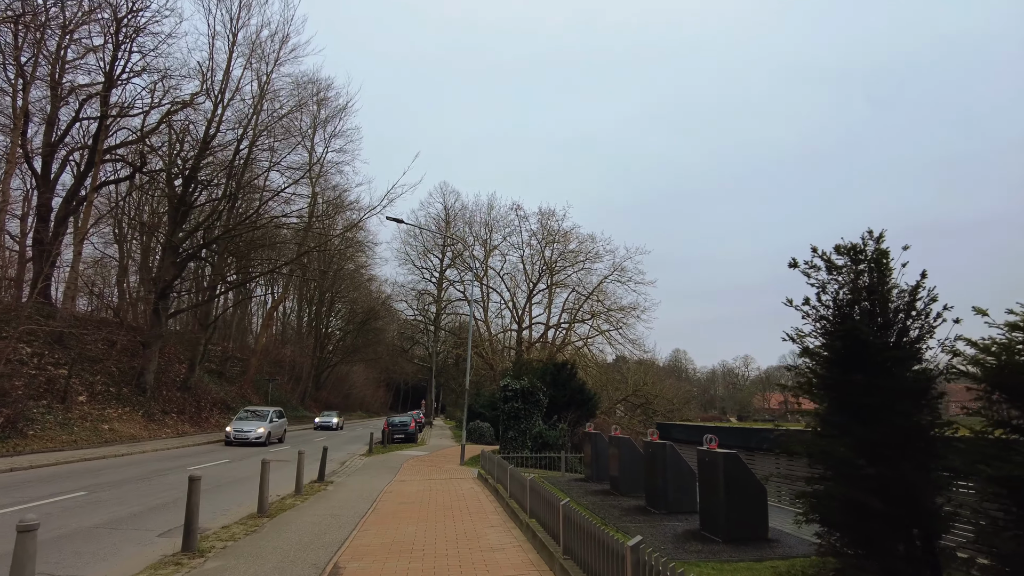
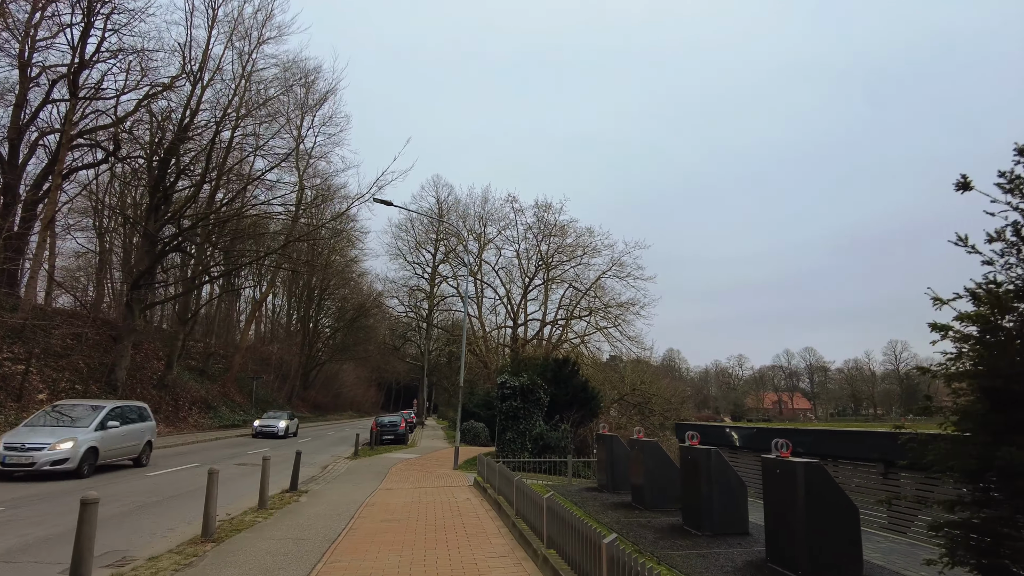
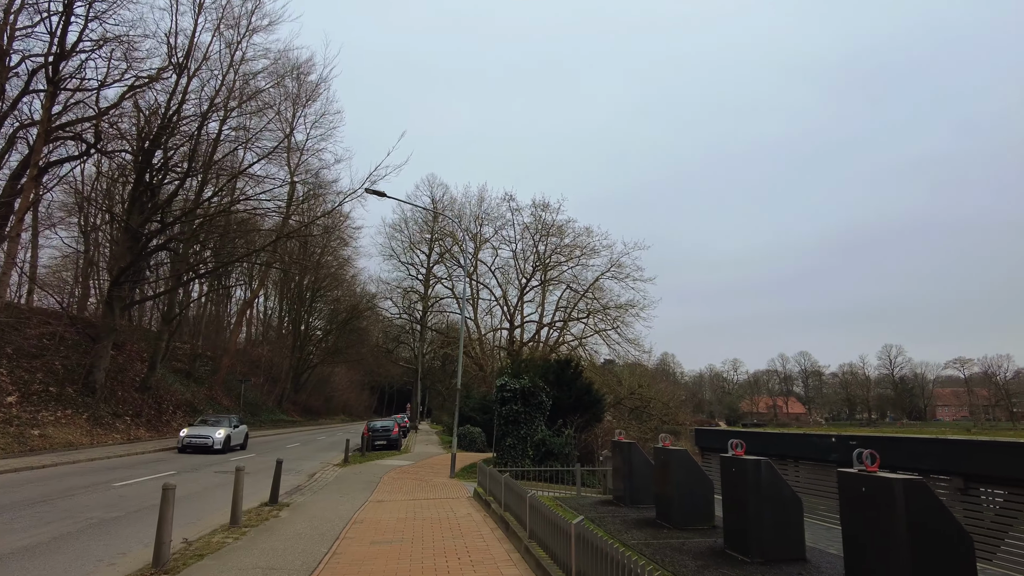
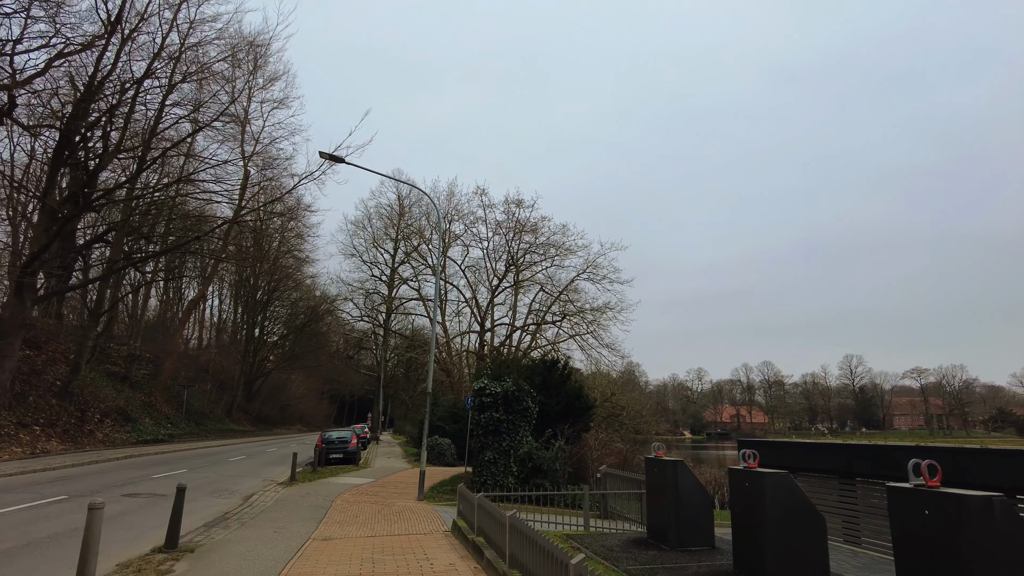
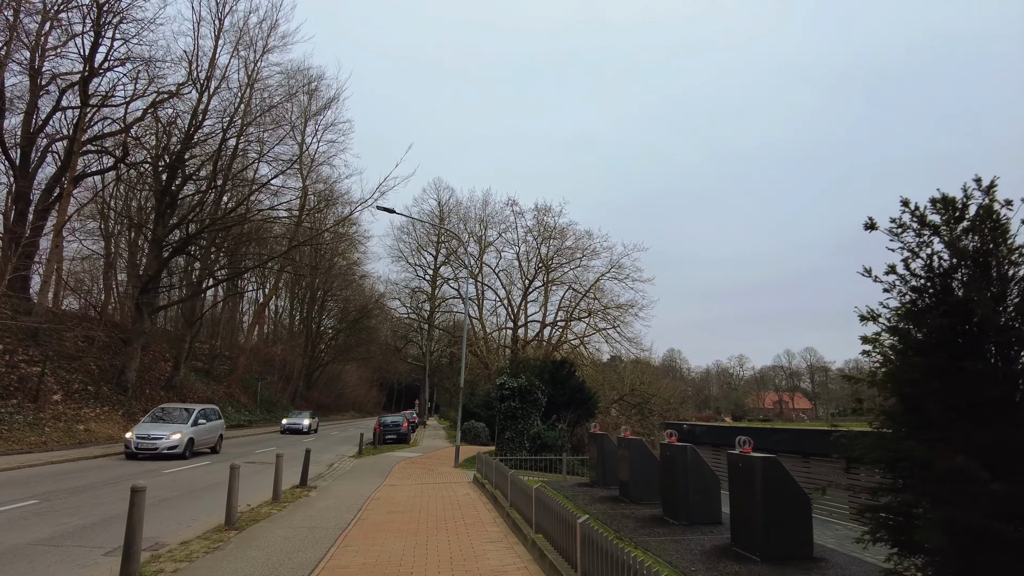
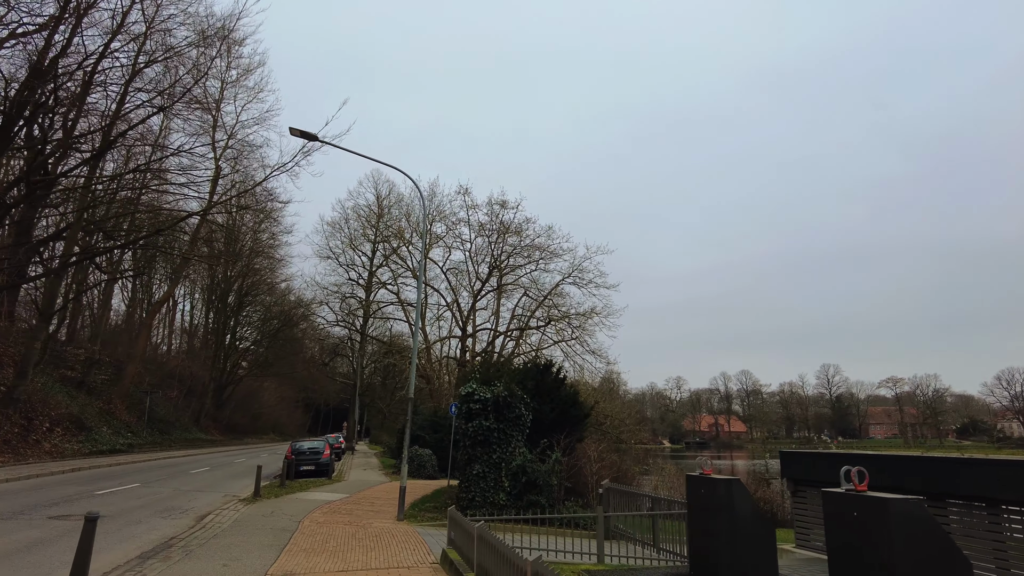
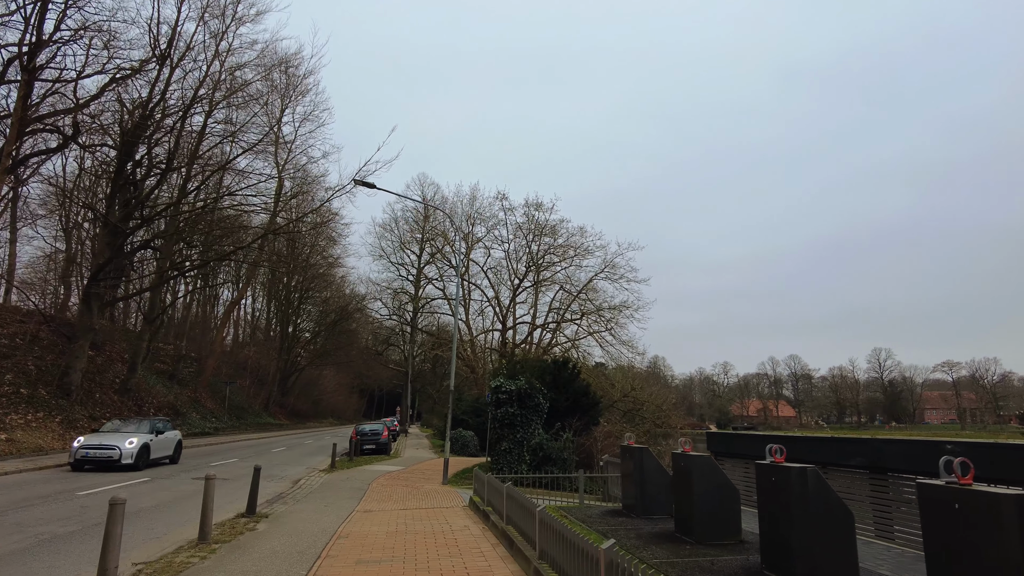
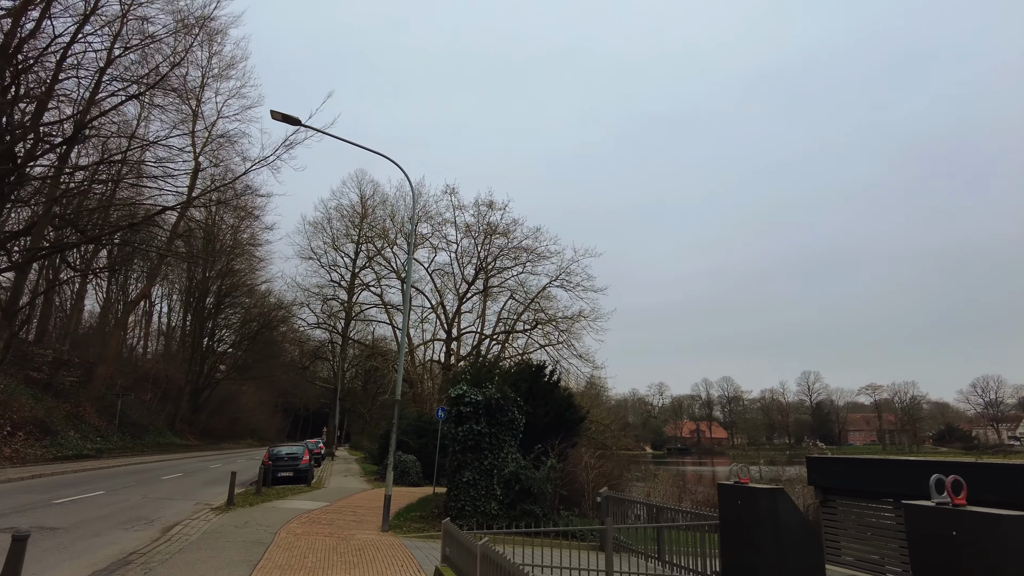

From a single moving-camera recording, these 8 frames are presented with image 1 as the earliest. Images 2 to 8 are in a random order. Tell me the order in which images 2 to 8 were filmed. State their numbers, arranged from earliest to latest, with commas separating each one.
5, 2, 3, 7, 4, 6, 8
